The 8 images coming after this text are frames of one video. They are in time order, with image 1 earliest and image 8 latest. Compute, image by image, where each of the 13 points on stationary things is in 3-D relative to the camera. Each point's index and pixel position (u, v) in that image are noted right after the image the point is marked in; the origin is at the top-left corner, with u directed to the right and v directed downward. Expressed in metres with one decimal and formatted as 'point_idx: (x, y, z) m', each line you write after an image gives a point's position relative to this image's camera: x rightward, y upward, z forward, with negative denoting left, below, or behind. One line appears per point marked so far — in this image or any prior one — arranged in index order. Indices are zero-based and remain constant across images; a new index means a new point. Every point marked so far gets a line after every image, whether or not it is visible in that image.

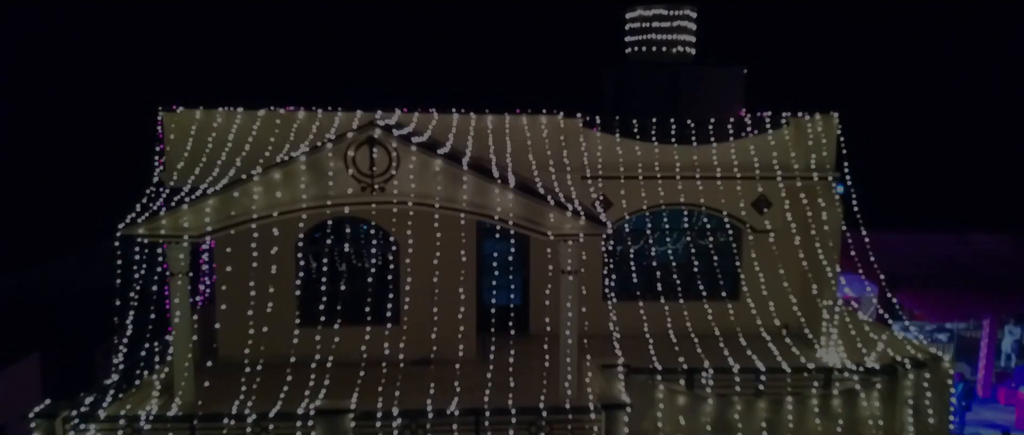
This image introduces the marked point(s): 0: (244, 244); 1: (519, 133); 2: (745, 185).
0: (-3.4, -0.3, +7.7) m
1: (+0.1, +1.4, +9.4) m
2: (+3.7, +0.5, +9.3) m
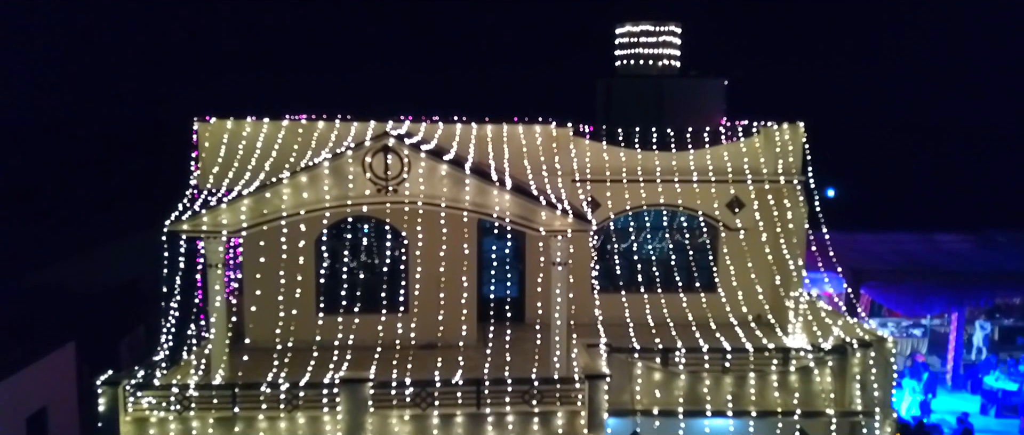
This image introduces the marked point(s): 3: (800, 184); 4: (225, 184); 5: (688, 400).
0: (-3.5, -0.3, +8.8) m
1: (+0.1, +1.4, +10.5) m
2: (+3.6, +0.5, +10.4) m
3: (+5.1, +0.6, +10.5) m
4: (-4.6, +0.5, +9.4) m
5: (+2.5, -2.6, +8.5) m
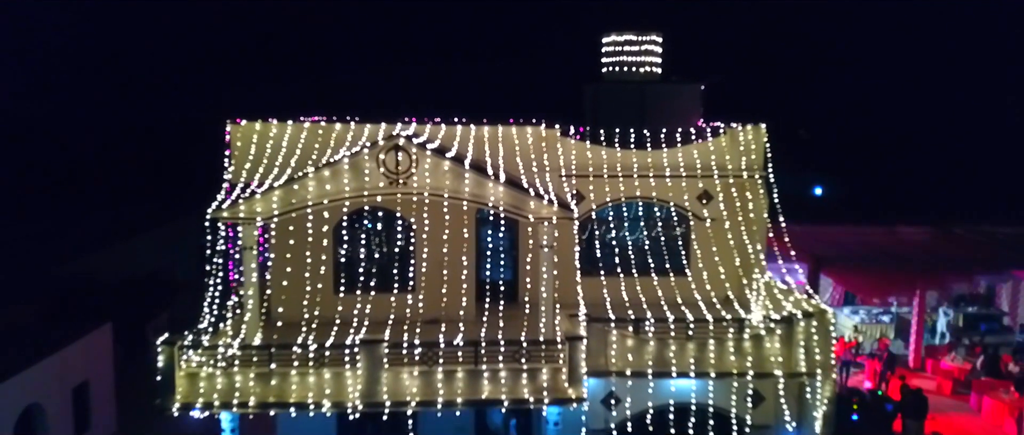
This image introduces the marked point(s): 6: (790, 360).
0: (-3.6, -0.1, +10.2) m
1: (0.0, +1.5, +11.9) m
2: (+3.5, +0.7, +11.8) m
3: (+5.0, +0.8, +11.9) m
4: (-4.7, +0.7, +10.8) m
5: (+2.4, -2.4, +9.9) m
6: (+4.7, -2.4, +10.0) m
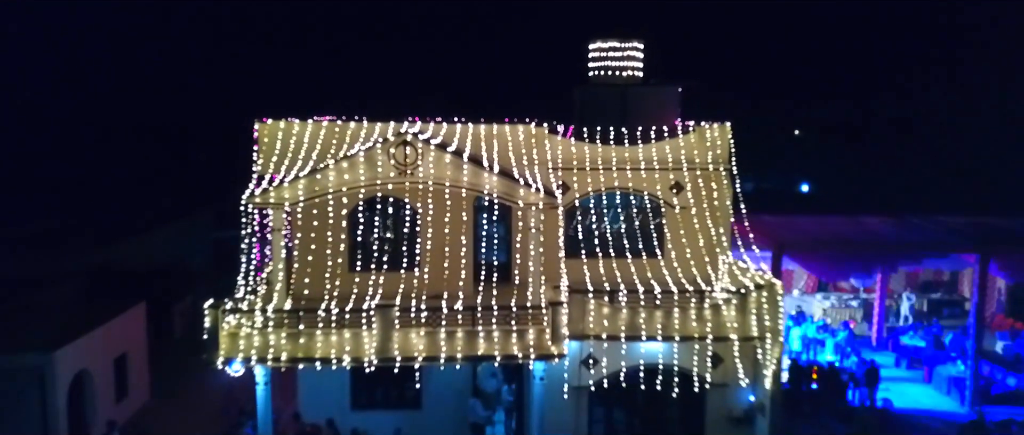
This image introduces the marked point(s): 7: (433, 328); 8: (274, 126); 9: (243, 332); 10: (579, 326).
0: (-3.7, +0.2, +11.8) m
1: (-0.2, +1.8, +13.5) m
2: (+3.4, +1.0, +13.4) m
3: (+4.8, +1.0, +13.5) m
4: (-4.8, +1.0, +12.4) m
5: (+2.2, -2.1, +11.5) m
6: (+4.5, -2.1, +11.6) m
7: (-1.4, -2.0, +10.6) m
8: (-5.1, +2.0, +12.8) m
9: (-4.8, -2.0, +10.5) m
10: (+1.3, -2.1, +11.5) m
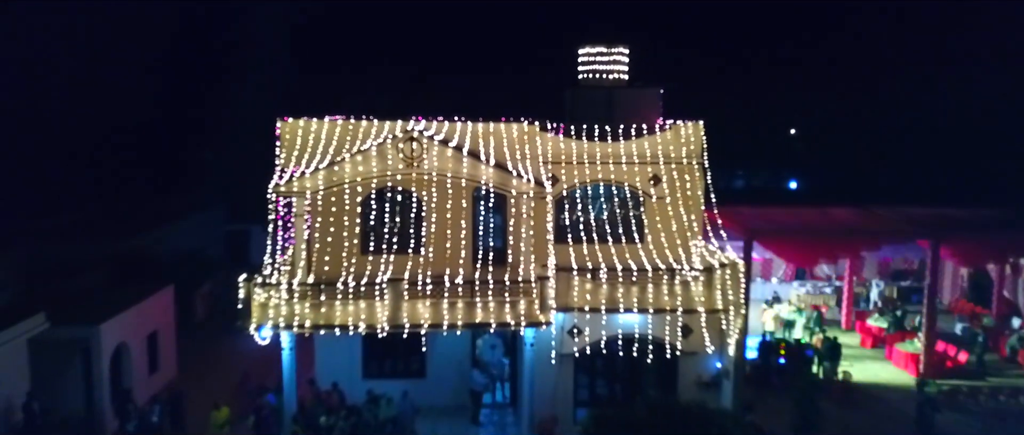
0: (-3.9, +0.5, +13.4) m
1: (-0.3, +2.1, +15.1) m
2: (+3.2, +1.3, +15.0) m
3: (+4.7, +1.3, +15.1) m
4: (-5.0, +1.3, +14.0) m
5: (+2.1, -1.9, +13.1) m
6: (+4.4, -1.8, +13.2) m
7: (-1.5, -1.7, +12.2) m
8: (-5.2, +2.3, +14.3) m
9: (-4.9, -1.7, +12.1) m
10: (+1.2, -1.8, +13.0) m
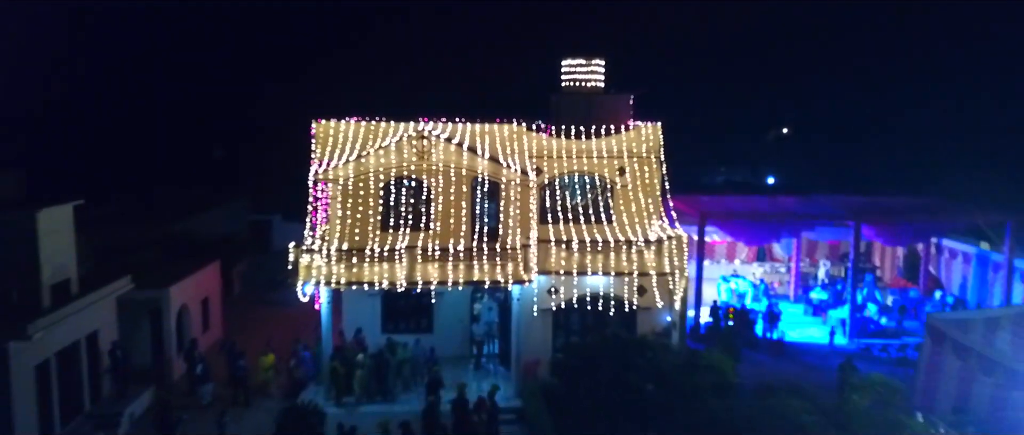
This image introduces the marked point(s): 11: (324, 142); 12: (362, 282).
0: (-4.1, +0.9, +16.7) m
1: (-0.6, +2.6, +18.4) m
2: (+3.0, +1.8, +18.4) m
3: (+4.4, +1.8, +18.4) m
4: (-5.2, +1.8, +17.4) m
5: (+1.8, -1.4, +16.4) m
6: (+4.1, -1.3, +16.6) m
7: (-1.8, -1.2, +15.6) m
8: (-5.5, +2.8, +17.7) m
9: (-5.2, -1.2, +15.5) m
10: (+0.9, -1.3, +16.4) m
11: (-5.5, +2.2, +17.7) m
12: (-3.9, -1.7, +15.6) m
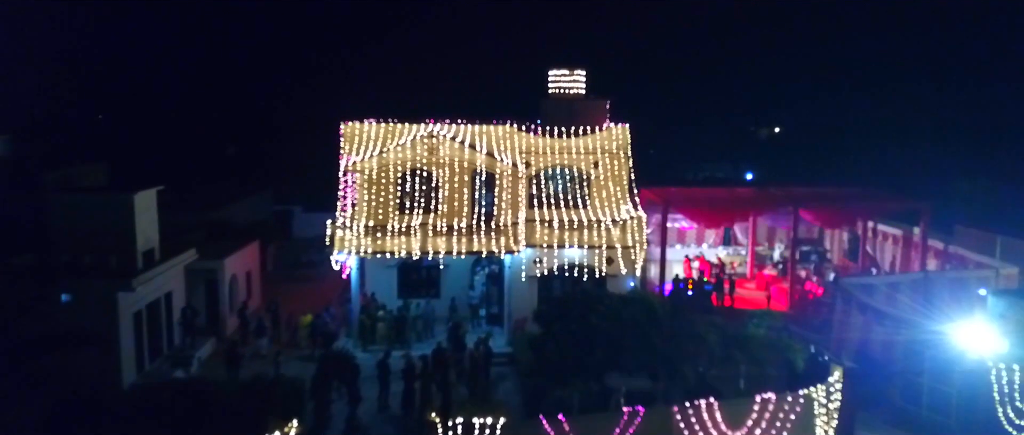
0: (-4.4, +1.5, +20.6) m
1: (-0.8, +3.2, +22.3) m
2: (+2.7, +2.3, +22.3) m
3: (+4.2, +2.4, +22.3) m
4: (-5.5, +2.3, +21.3) m
5: (+1.6, -0.8, +20.3) m
6: (+3.9, -0.8, +20.5) m
7: (-2.1, -0.6, +19.5) m
8: (-5.8, +3.3, +21.6) m
9: (-5.4, -0.7, +19.4) m
10: (+0.7, -0.7, +20.3) m
11: (-5.8, +2.8, +21.5) m
12: (-4.2, -1.1, +19.5) m
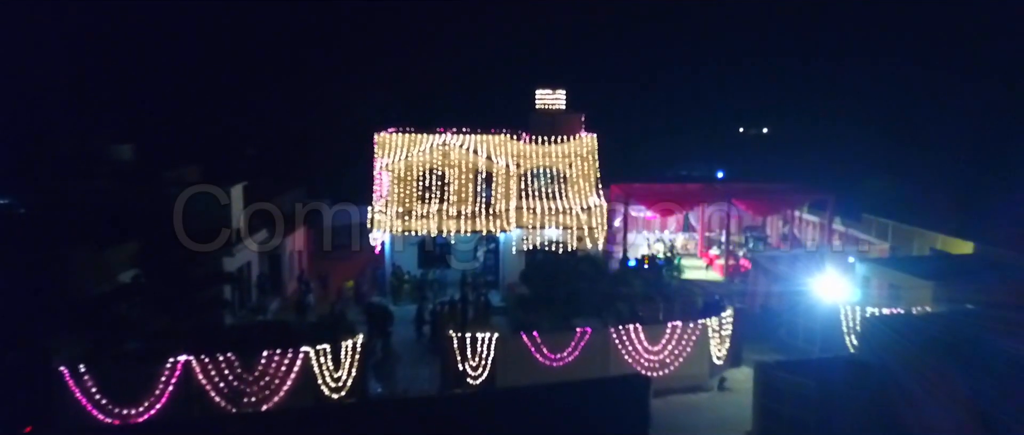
0: (-4.7, +2.0, +27.3) m
1: (-1.1, +3.7, +29.0) m
2: (+2.4, +2.9, +28.9) m
3: (+3.9, +2.9, +29.0) m
4: (-5.8, +2.9, +27.9) m
5: (+1.3, -0.3, +27.0) m
6: (+3.6, -0.3, +27.1) m
7: (-2.4, -0.1, +26.1) m
8: (-6.0, +3.8, +28.2) m
9: (-5.7, -0.2, +26.1) m
10: (+0.4, -0.2, +27.0) m
11: (-6.1, +3.3, +28.2) m
12: (-4.5, -0.6, +26.1) m
